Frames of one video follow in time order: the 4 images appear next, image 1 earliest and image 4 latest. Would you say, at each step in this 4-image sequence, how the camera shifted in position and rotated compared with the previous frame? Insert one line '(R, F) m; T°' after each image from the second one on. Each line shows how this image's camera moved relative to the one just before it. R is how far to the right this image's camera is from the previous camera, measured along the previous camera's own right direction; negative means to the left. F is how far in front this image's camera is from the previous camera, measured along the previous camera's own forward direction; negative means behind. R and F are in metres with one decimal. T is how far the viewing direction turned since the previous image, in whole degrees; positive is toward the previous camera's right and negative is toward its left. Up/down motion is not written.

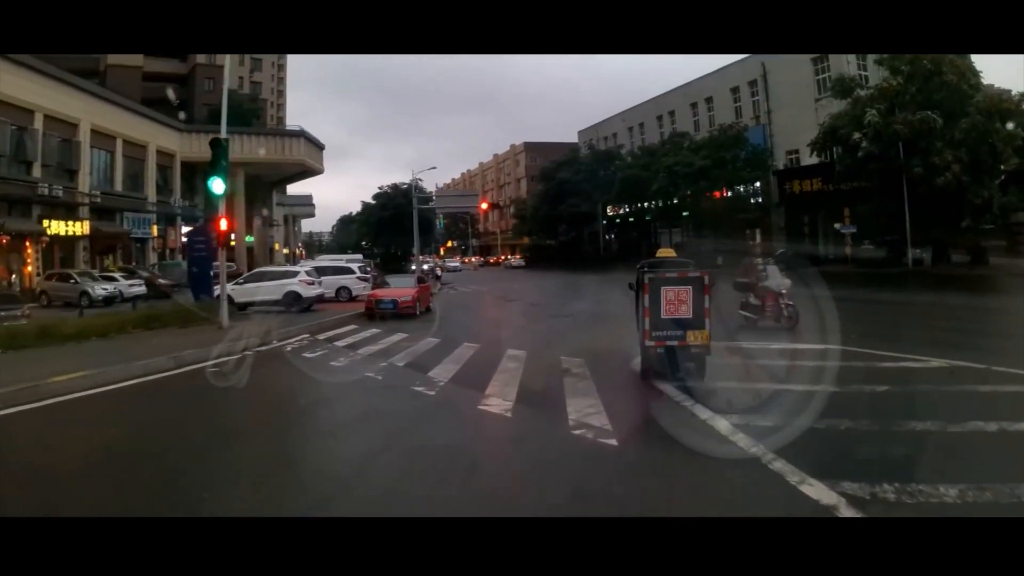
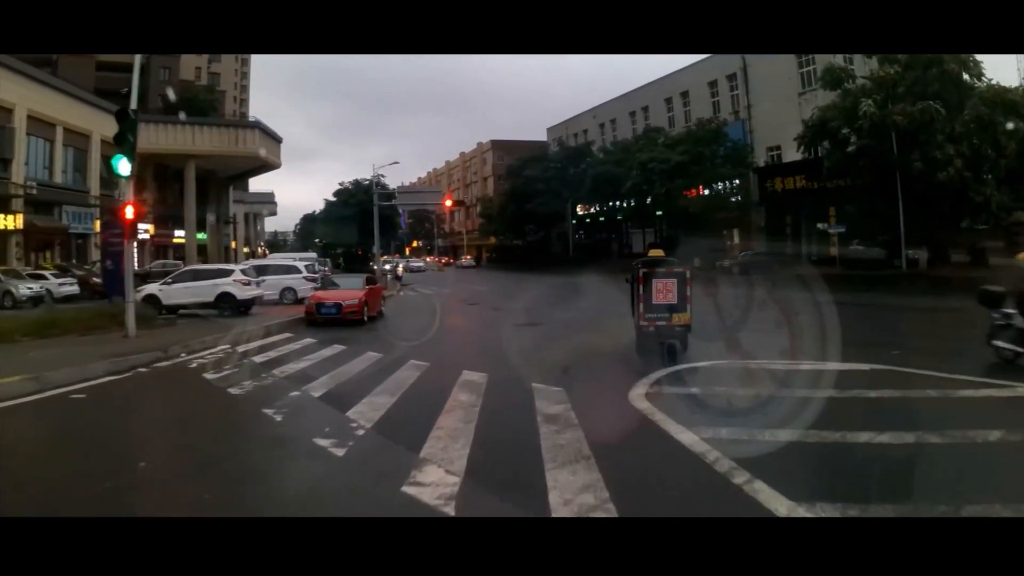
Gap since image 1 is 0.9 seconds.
(0.0, +0.9) m; +2°
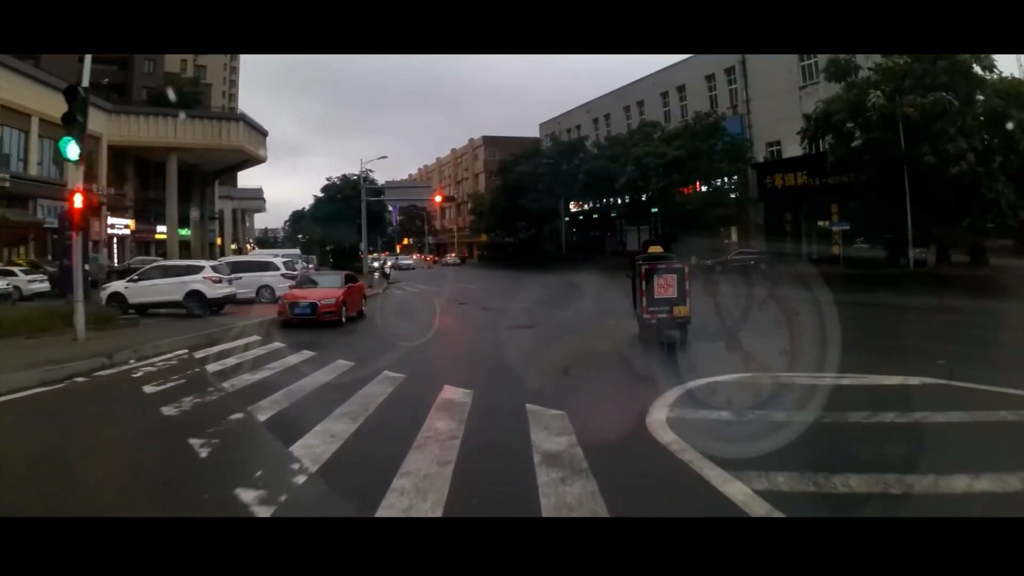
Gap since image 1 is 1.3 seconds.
(0.0, +0.5) m; +1°
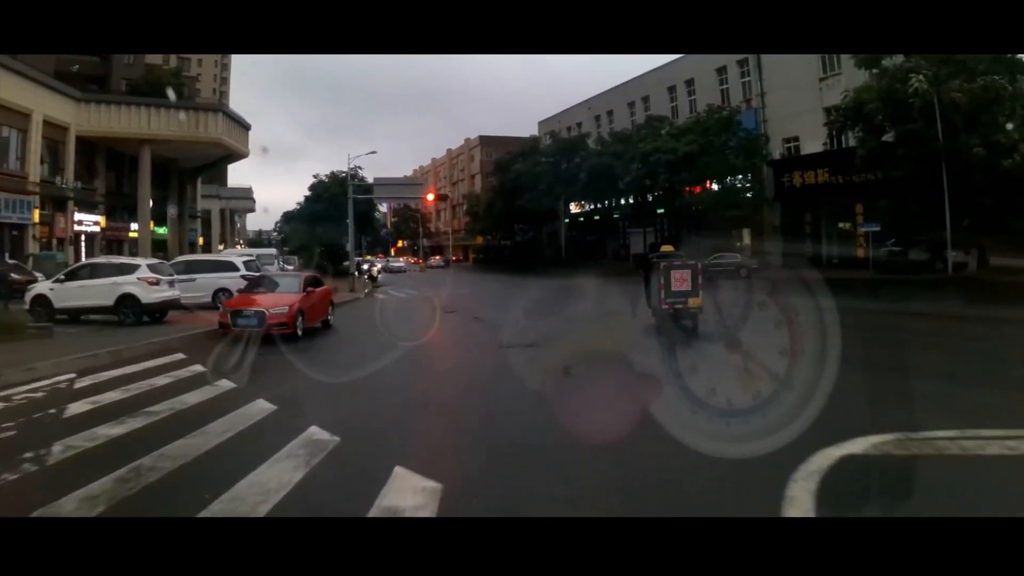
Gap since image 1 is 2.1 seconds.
(0.0, +1.0) m; 0°
